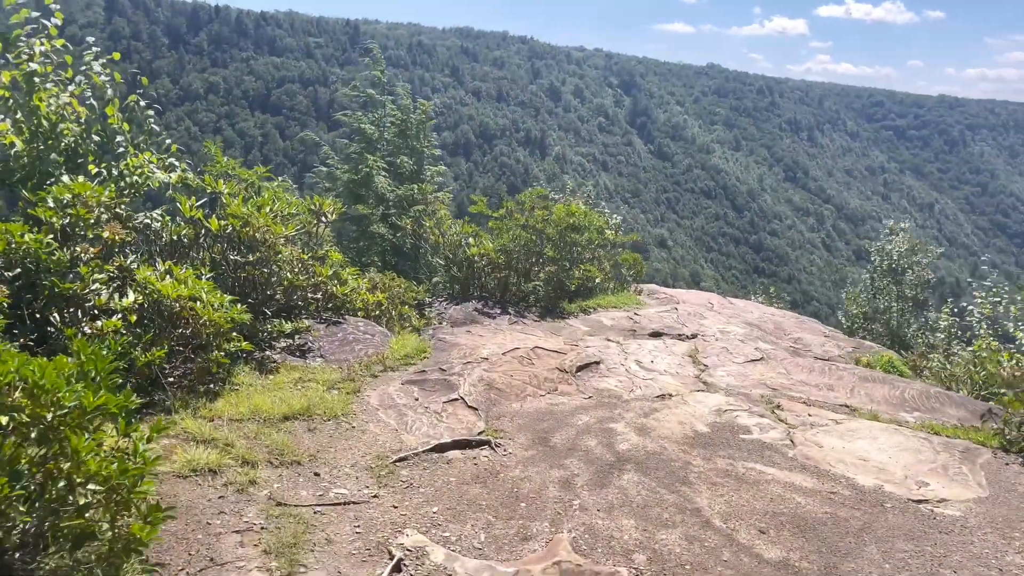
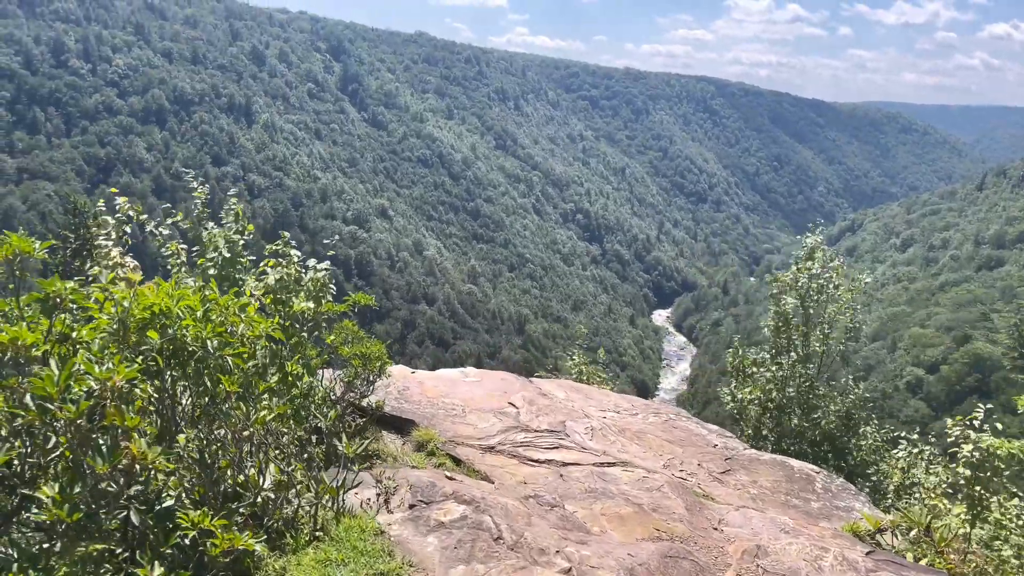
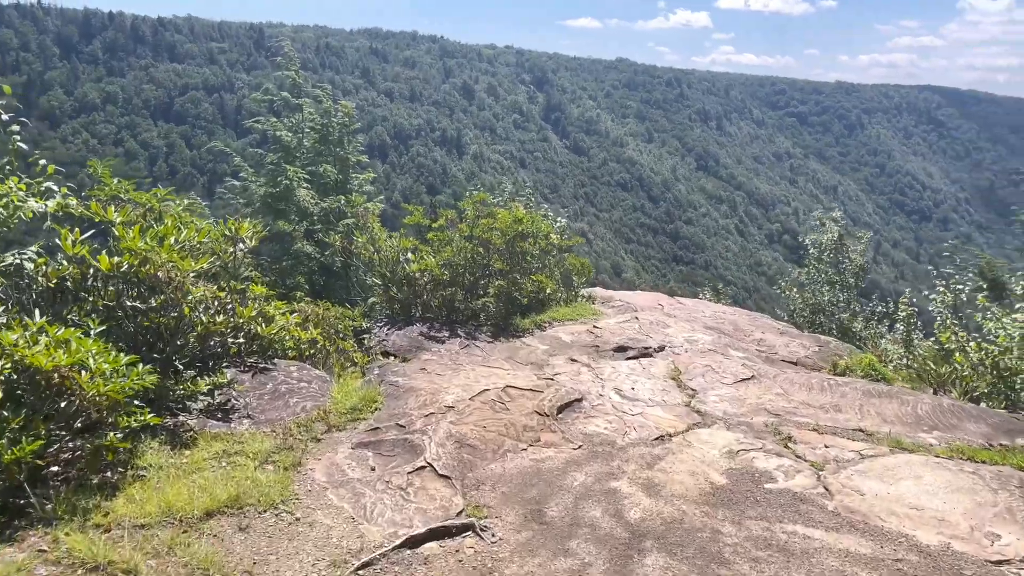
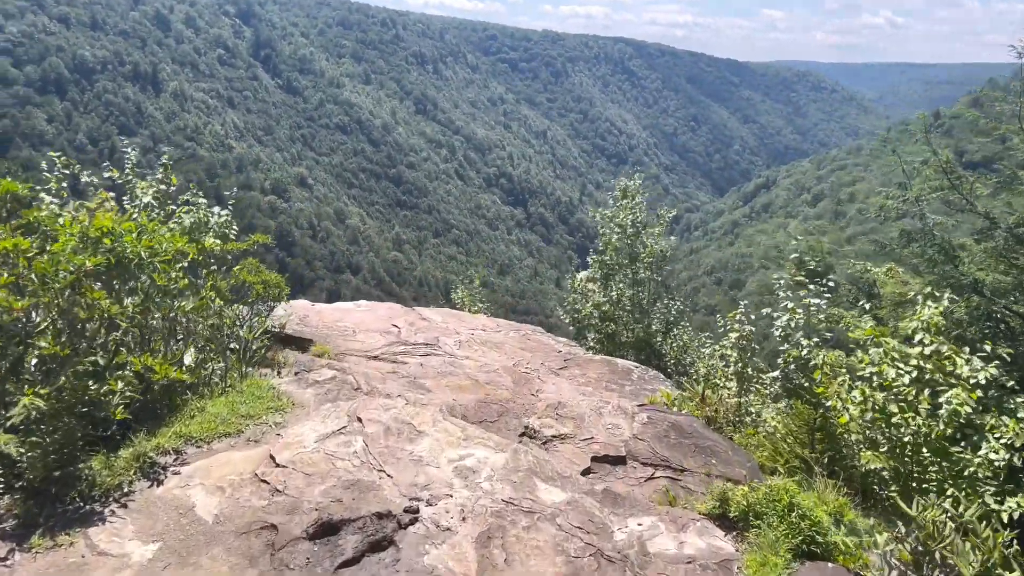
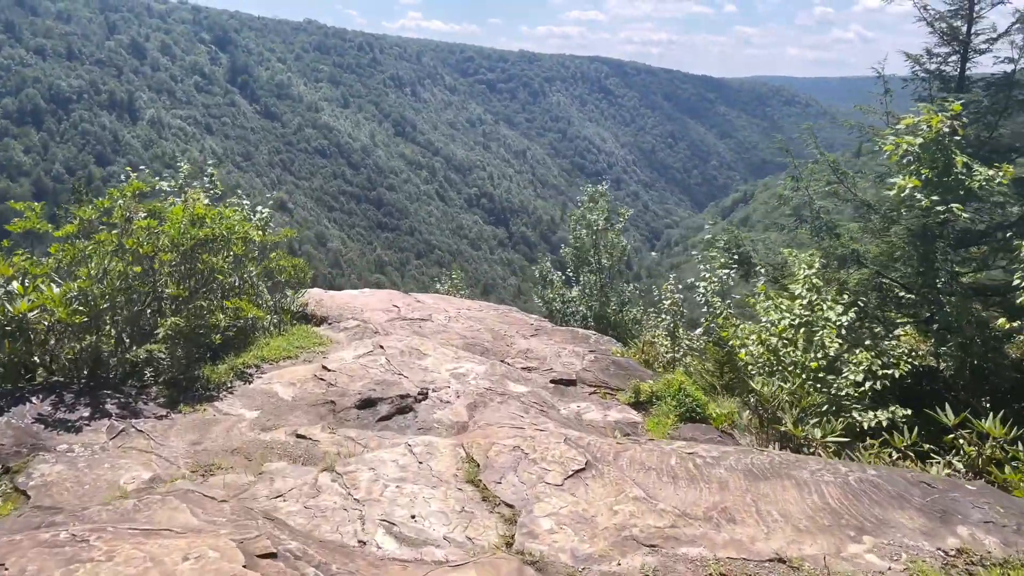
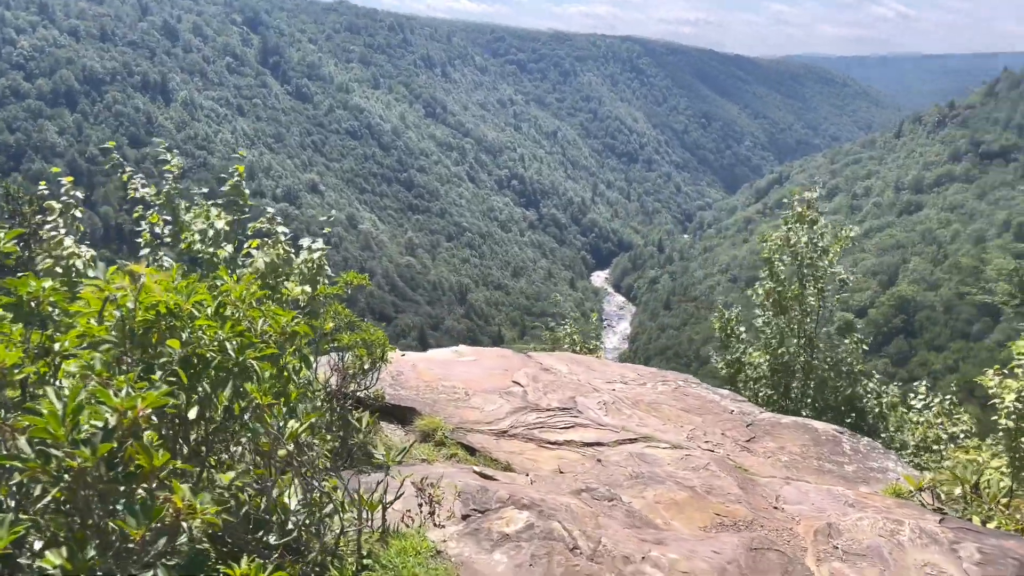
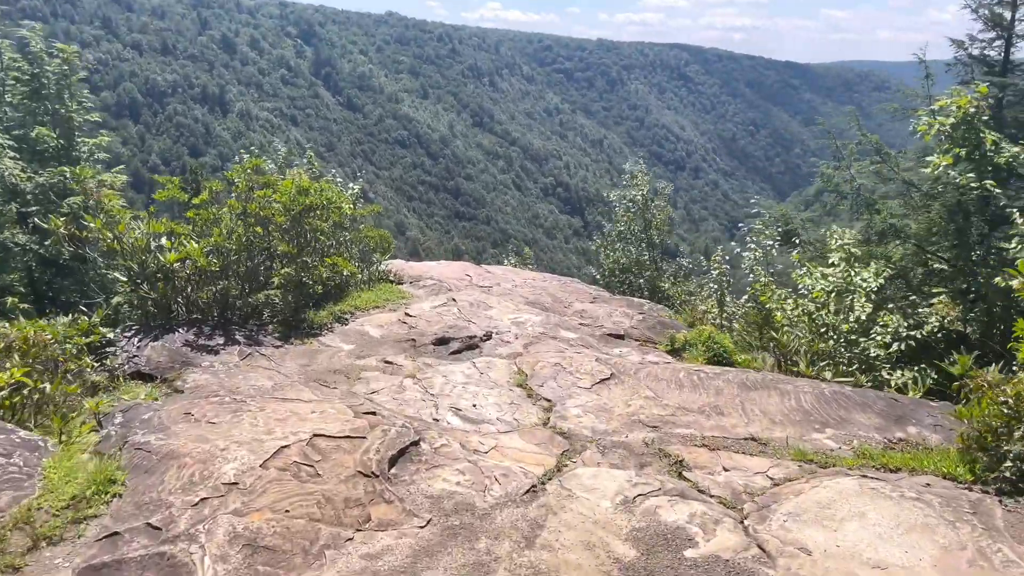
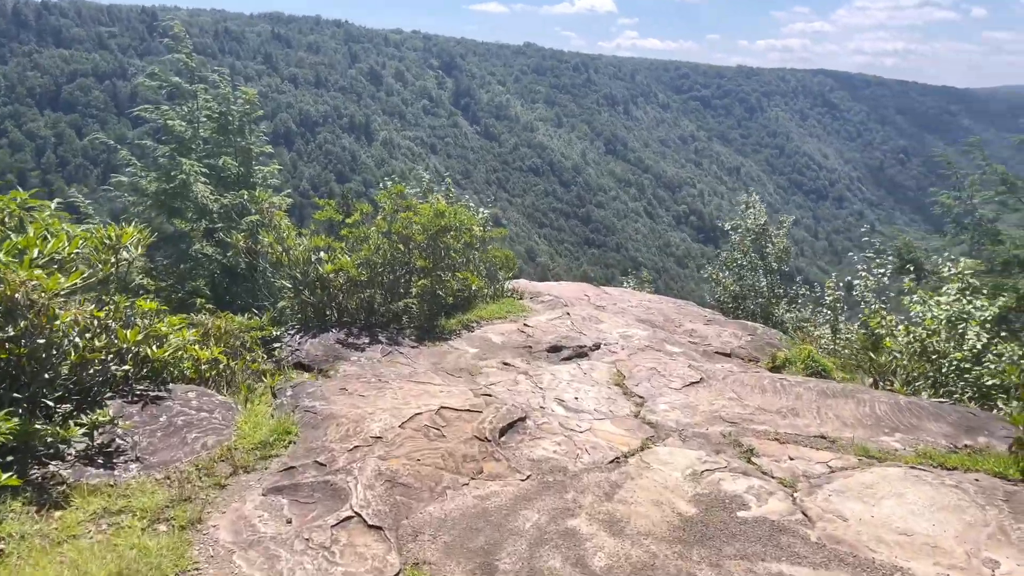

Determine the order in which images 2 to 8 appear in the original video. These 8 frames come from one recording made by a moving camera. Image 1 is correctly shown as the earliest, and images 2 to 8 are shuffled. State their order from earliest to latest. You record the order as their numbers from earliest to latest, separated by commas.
3, 8, 7, 5, 4, 2, 6
